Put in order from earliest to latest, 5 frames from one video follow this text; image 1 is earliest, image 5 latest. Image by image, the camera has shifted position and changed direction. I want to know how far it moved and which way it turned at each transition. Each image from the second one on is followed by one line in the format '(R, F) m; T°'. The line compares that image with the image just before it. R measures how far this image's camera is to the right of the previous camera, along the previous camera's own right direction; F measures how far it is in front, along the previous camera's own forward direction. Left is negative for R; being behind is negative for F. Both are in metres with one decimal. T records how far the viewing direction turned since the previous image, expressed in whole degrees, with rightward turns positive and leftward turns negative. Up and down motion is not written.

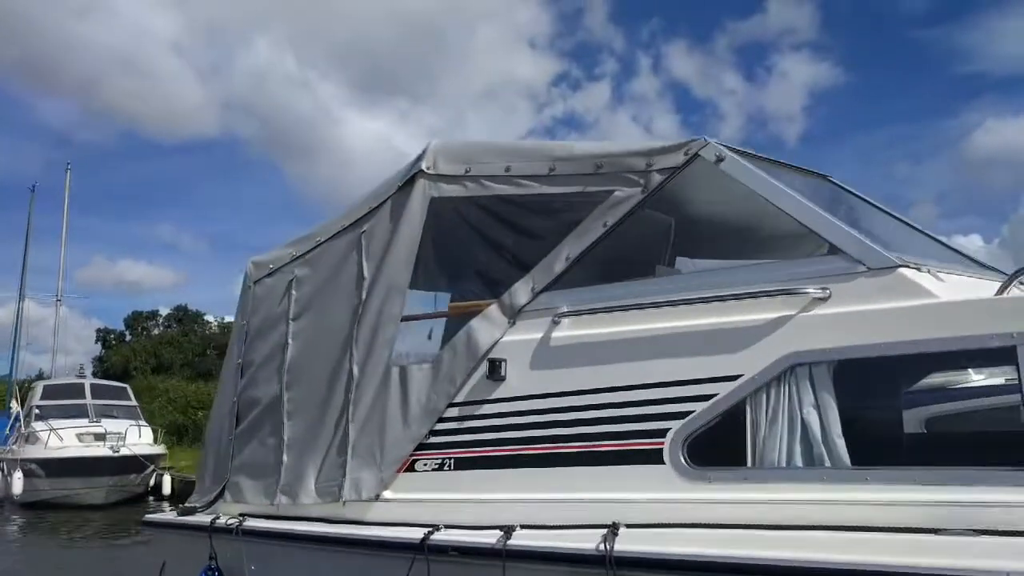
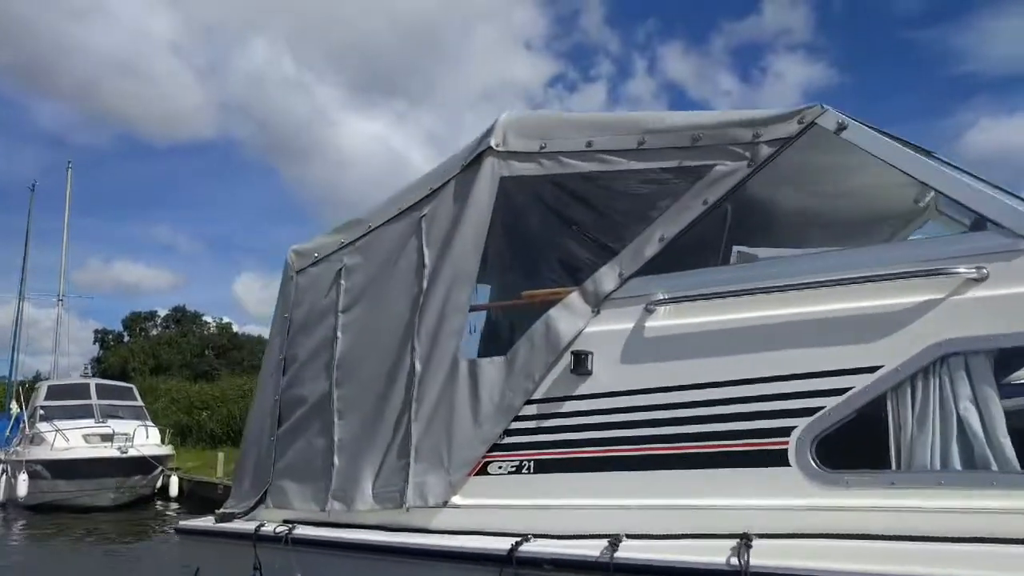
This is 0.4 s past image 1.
(-0.4, +0.4) m; 0°
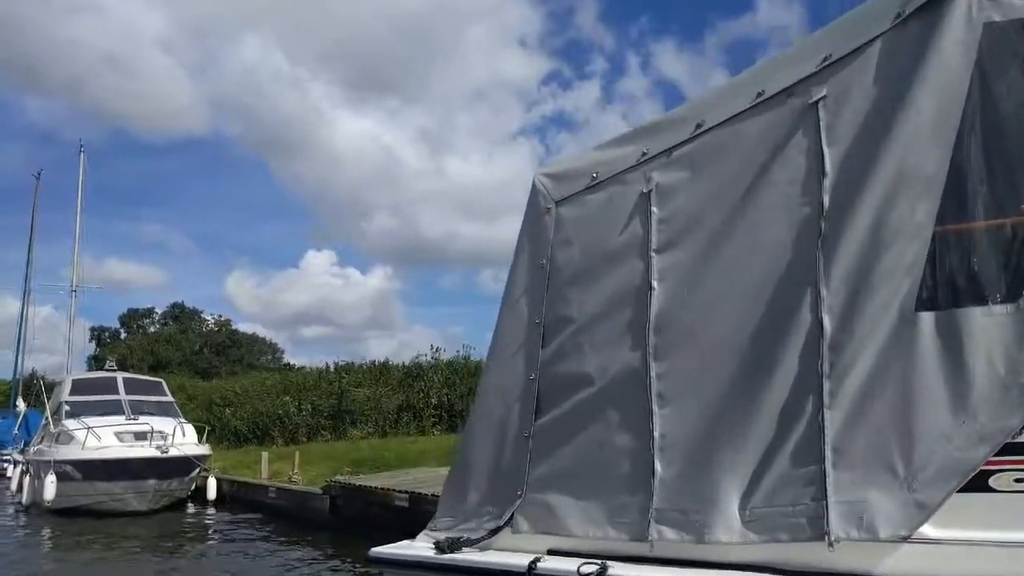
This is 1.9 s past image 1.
(-1.7, +1.7) m; 0°
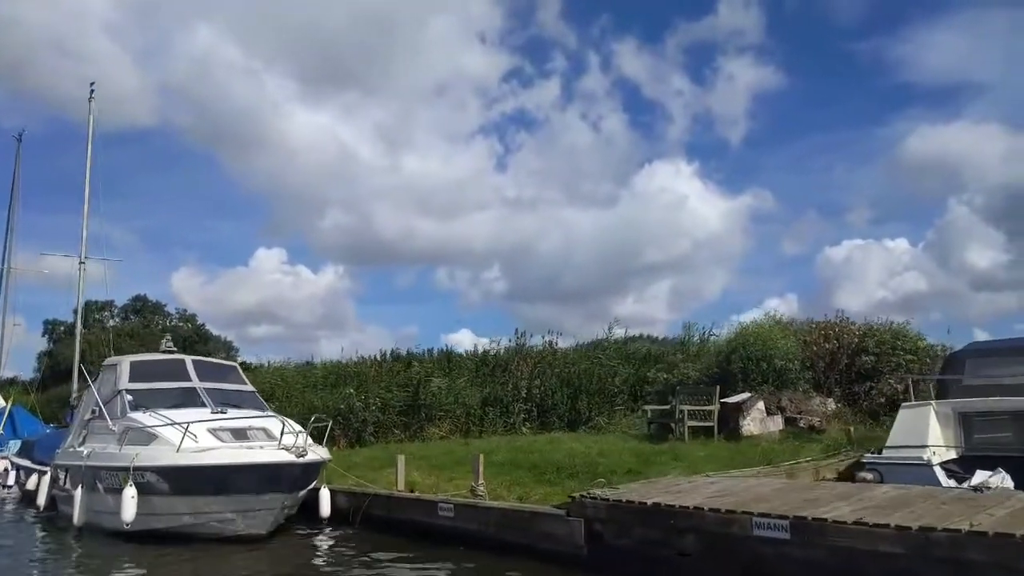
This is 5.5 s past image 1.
(-4.5, +4.5) m; +3°
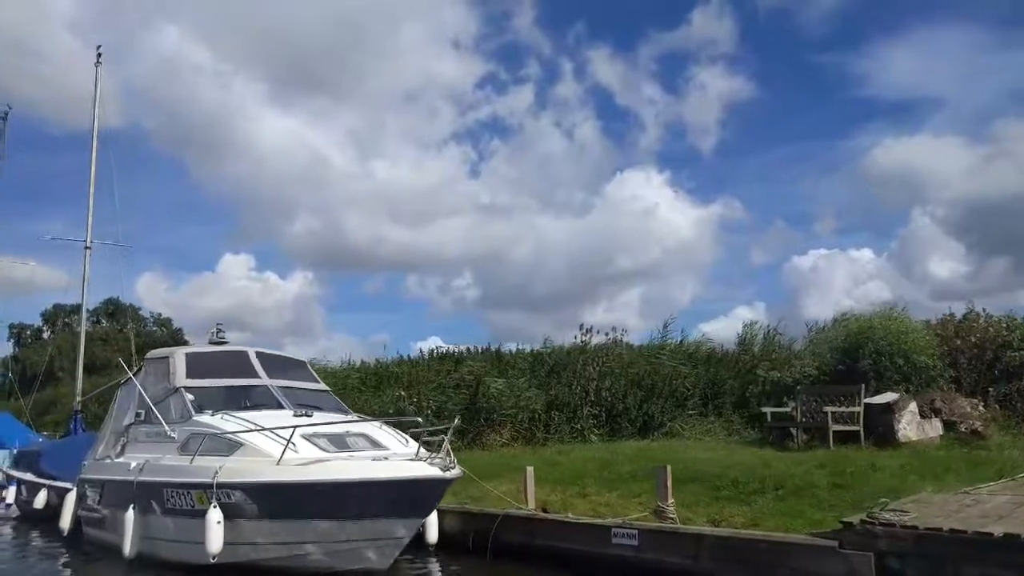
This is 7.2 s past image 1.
(-2.6, +2.7) m; +2°
